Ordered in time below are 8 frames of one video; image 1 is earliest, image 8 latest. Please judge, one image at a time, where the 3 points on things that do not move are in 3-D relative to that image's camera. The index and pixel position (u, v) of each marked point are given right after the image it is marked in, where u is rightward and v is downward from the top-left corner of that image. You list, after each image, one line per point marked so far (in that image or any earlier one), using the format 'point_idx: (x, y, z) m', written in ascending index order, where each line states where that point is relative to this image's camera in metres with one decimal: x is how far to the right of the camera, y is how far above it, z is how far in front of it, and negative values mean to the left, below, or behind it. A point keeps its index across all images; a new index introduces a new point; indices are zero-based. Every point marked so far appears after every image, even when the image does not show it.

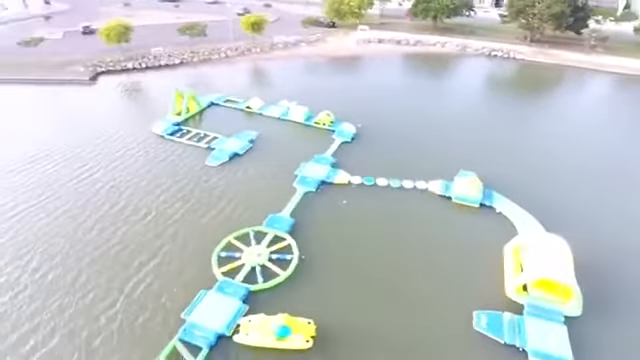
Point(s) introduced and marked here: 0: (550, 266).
0: (+9.8, -3.5, +16.2) m
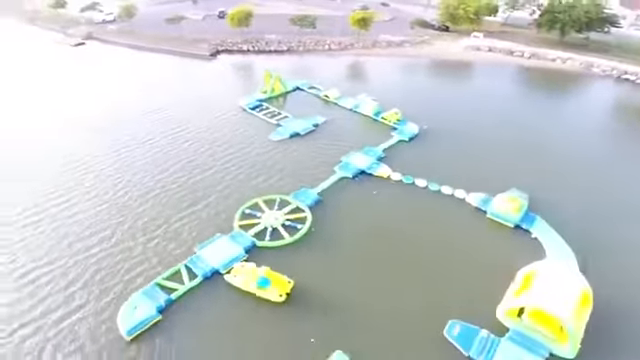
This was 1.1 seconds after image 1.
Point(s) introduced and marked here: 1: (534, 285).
0: (+9.0, -4.5, +14.8) m
1: (+8.8, -4.1, +15.5) m
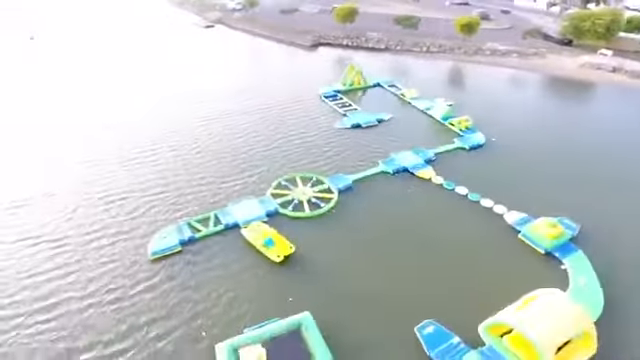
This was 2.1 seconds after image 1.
0: (+7.9, -5.1, +13.8) m
1: (+7.9, -4.7, +14.6) m
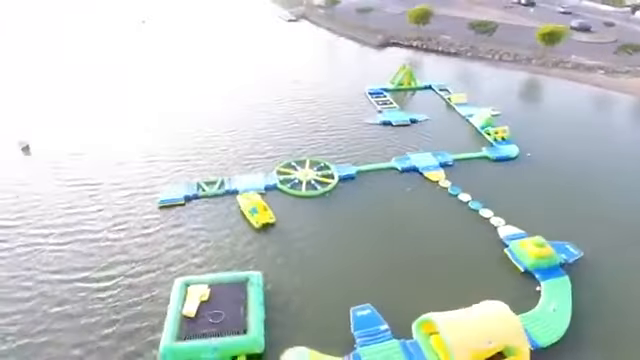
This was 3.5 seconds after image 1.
0: (+5.1, -5.2, +13.6) m
1: (+5.4, -4.8, +14.3) m
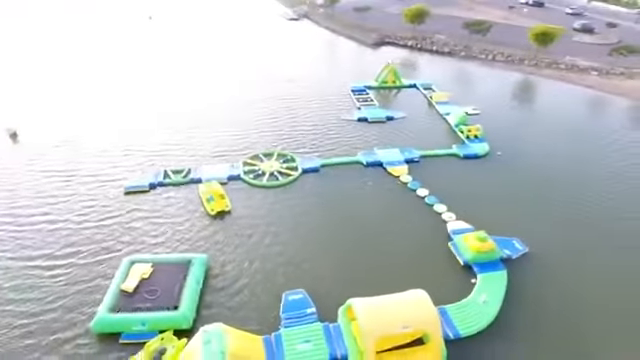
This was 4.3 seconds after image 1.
0: (+2.2, -4.8, +14.0) m
1: (+2.5, -4.4, +14.7) m
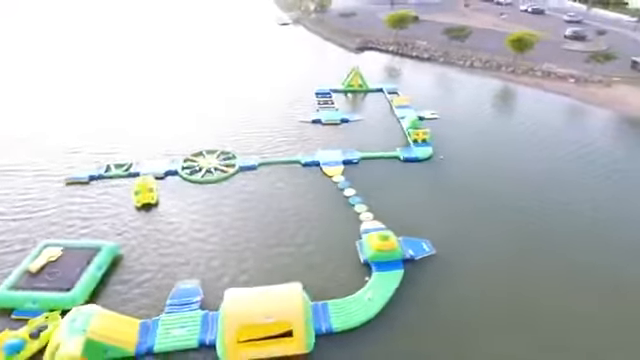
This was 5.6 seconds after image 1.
0: (-2.7, -4.5, +14.5) m
1: (-2.3, -4.2, +15.1) m
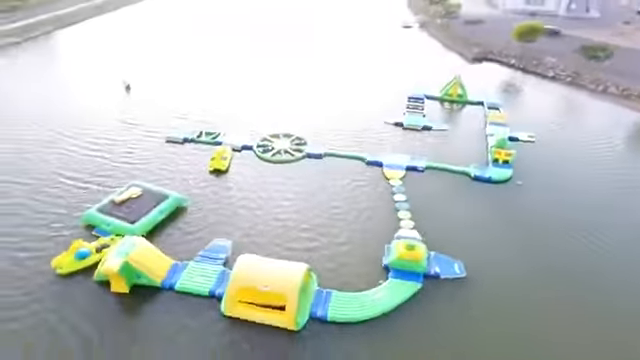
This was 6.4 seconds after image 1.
0: (-2.6, -3.6, +15.8) m
1: (-2.0, -3.4, +16.4) m
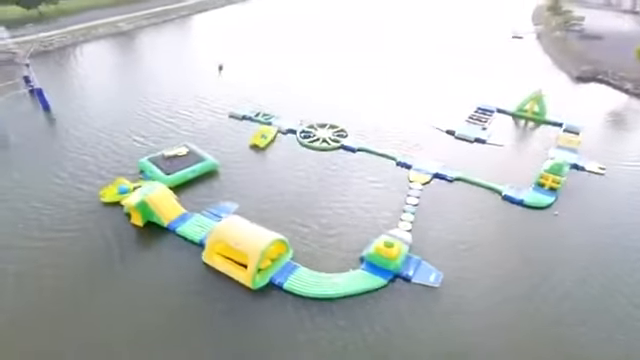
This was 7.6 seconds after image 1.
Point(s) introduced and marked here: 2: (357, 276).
0: (-3.8, -2.2, +17.8) m
1: (-3.1, -2.1, +18.1) m
2: (+1.7, -4.4, +17.2) m
